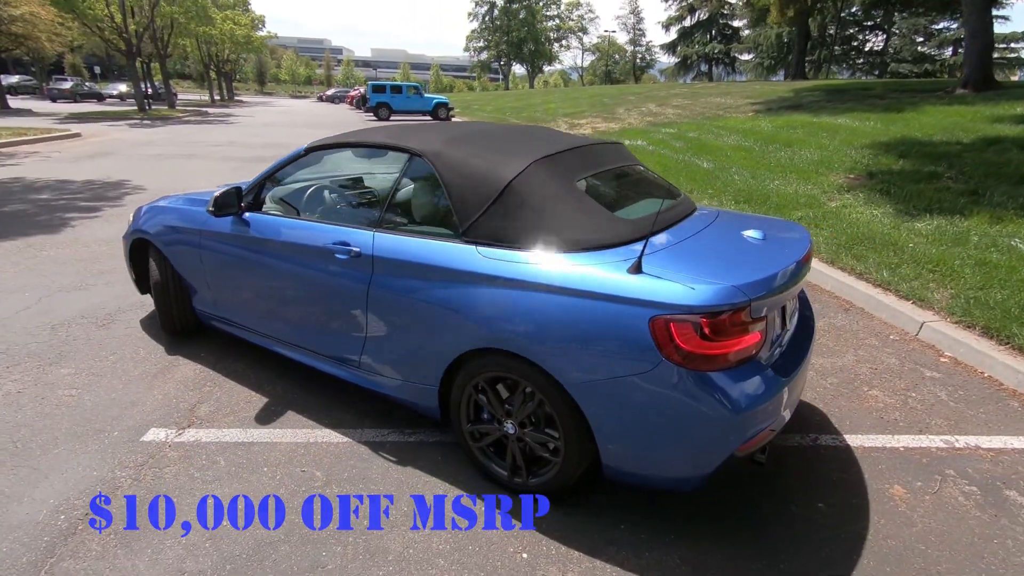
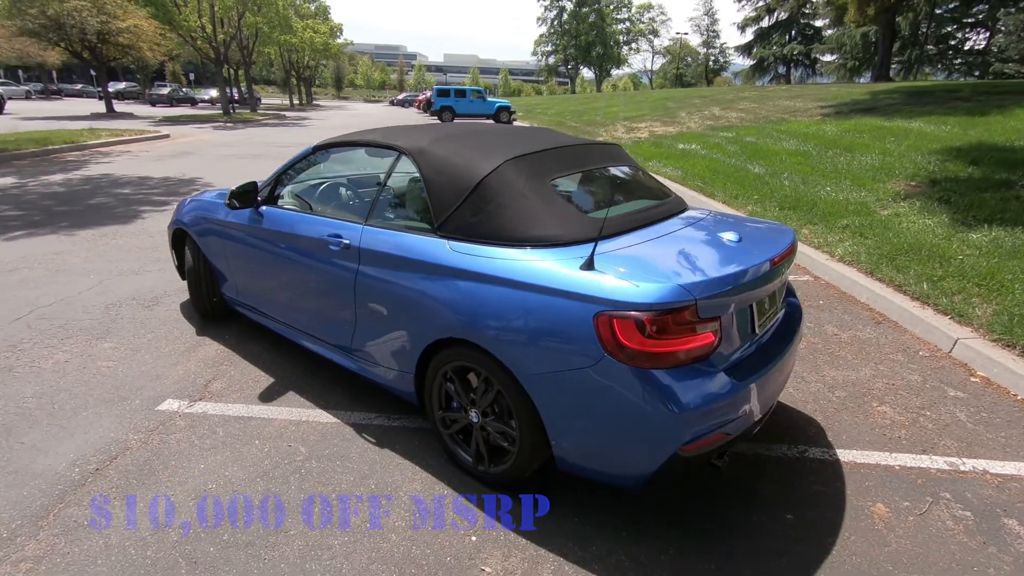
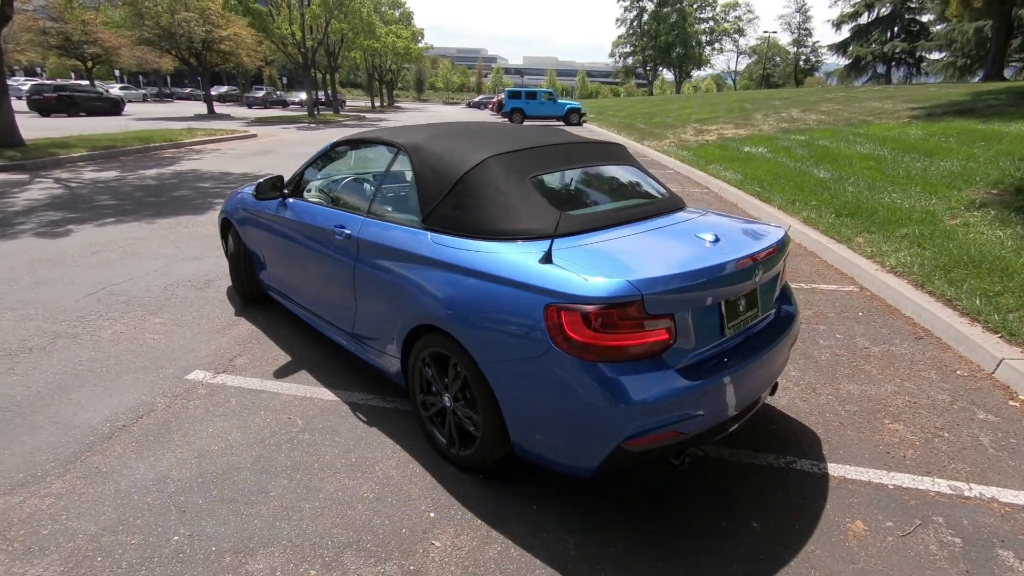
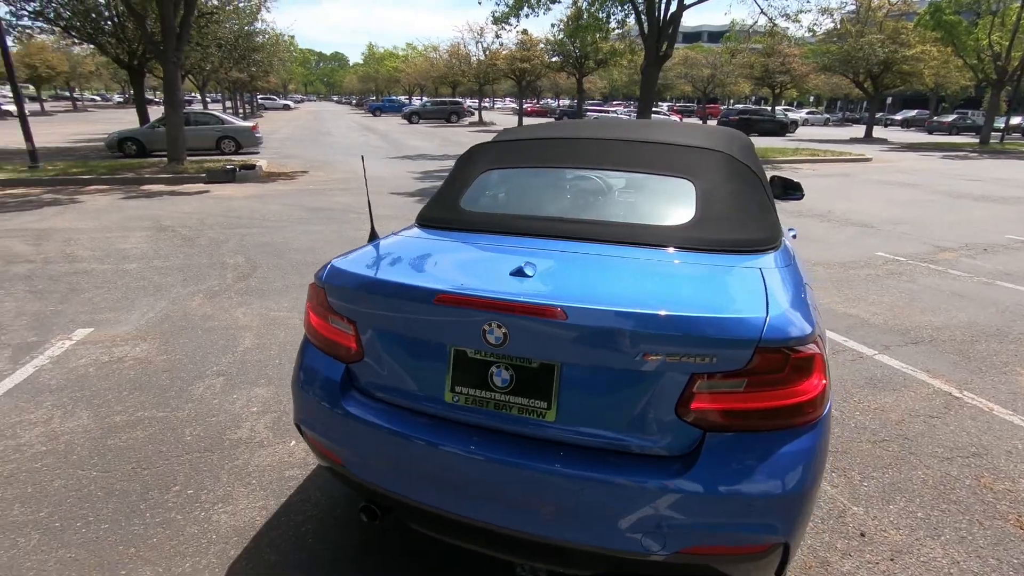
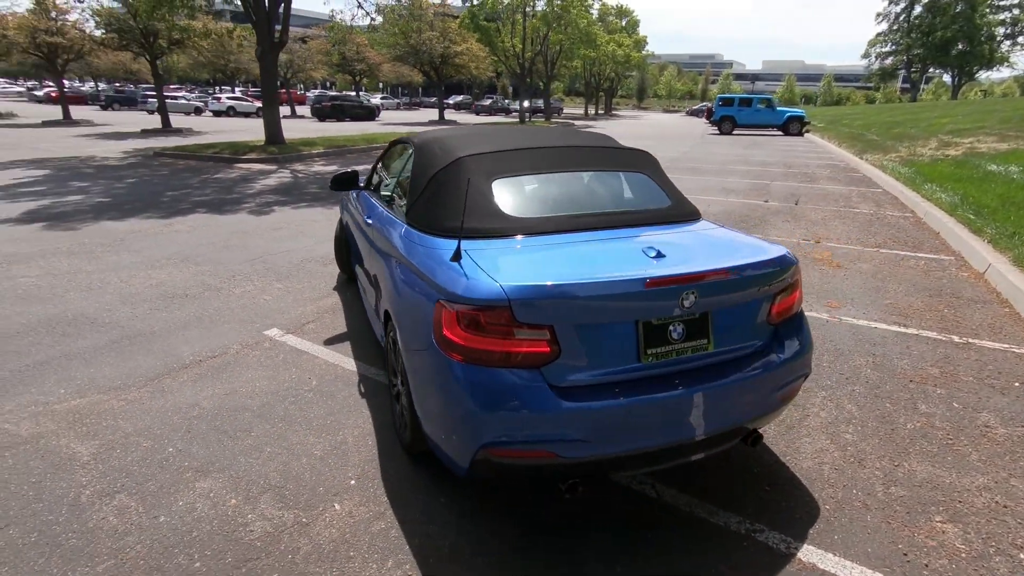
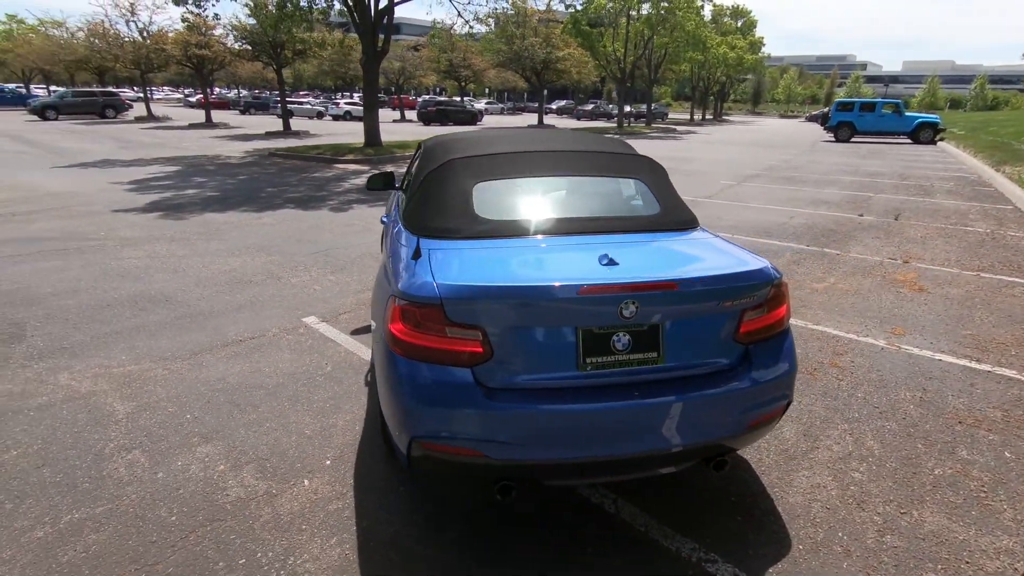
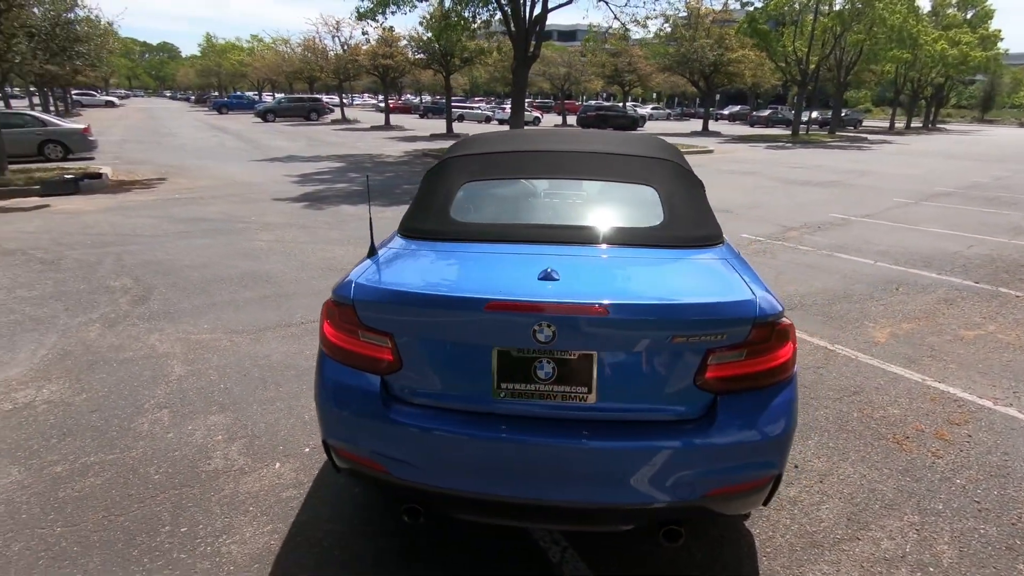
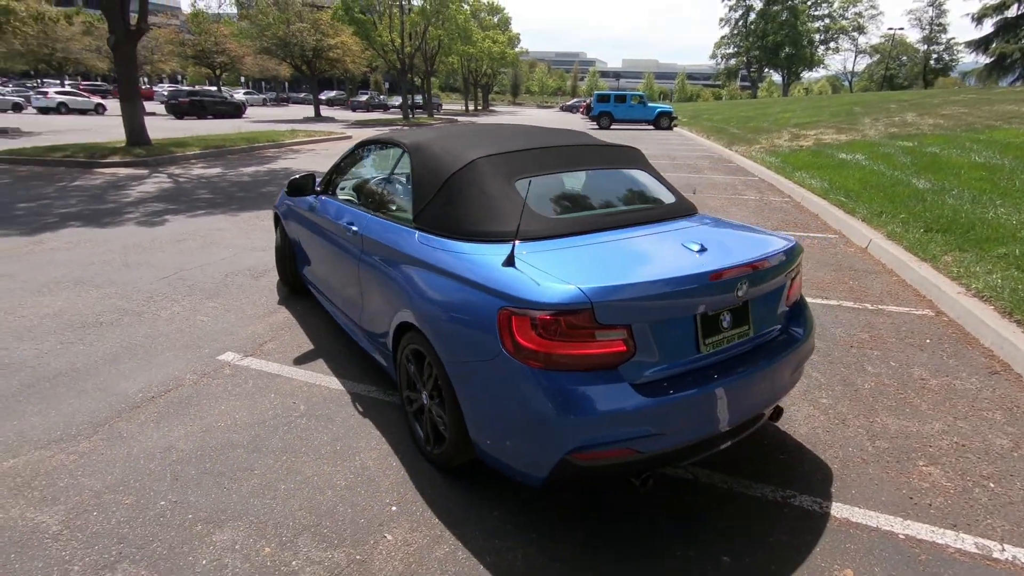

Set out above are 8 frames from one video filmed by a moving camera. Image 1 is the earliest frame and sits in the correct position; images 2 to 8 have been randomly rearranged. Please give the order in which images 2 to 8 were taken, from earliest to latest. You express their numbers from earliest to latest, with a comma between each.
2, 3, 8, 5, 6, 7, 4
